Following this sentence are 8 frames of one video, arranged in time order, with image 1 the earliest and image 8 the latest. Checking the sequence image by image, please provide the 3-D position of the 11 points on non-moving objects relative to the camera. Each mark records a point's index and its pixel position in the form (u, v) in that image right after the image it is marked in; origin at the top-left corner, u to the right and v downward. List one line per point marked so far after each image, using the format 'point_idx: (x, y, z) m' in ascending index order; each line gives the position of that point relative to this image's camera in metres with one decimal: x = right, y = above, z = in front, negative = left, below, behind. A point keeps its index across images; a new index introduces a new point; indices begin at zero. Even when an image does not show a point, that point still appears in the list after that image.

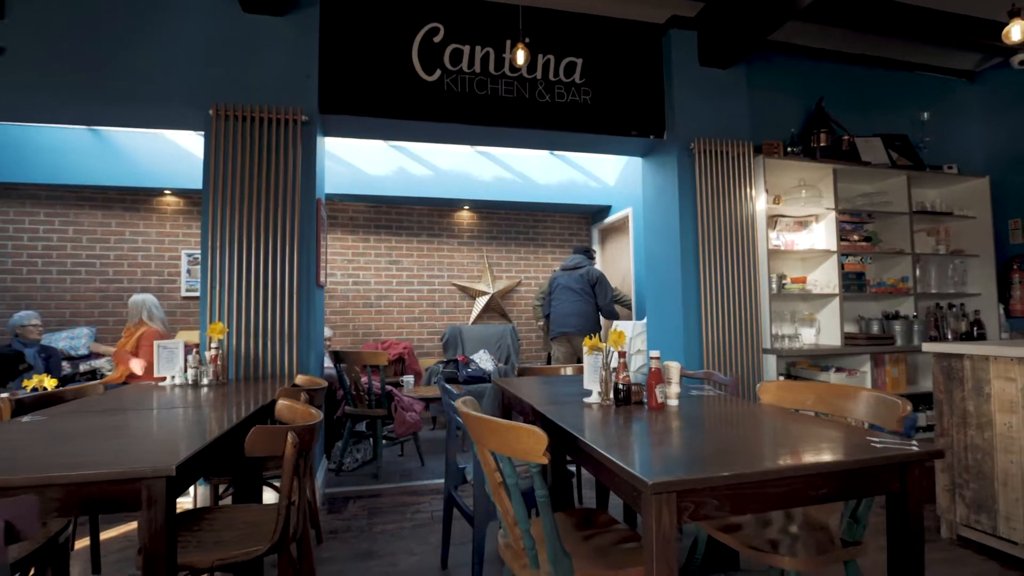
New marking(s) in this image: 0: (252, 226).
0: (-1.6, +0.4, +3.1) m
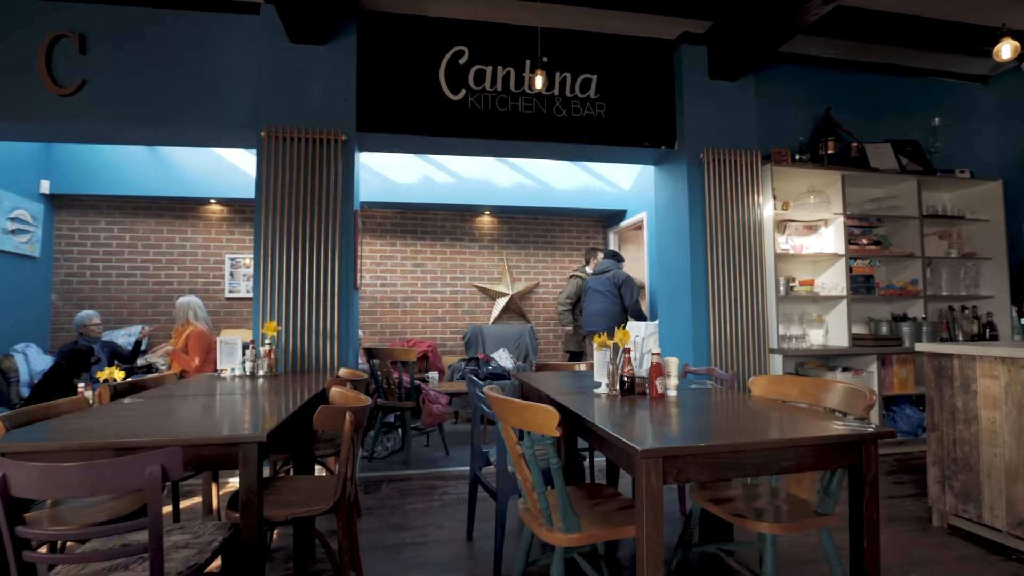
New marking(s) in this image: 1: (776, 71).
0: (-1.4, +0.4, +3.4) m
1: (+2.2, +1.8, +4.2) m
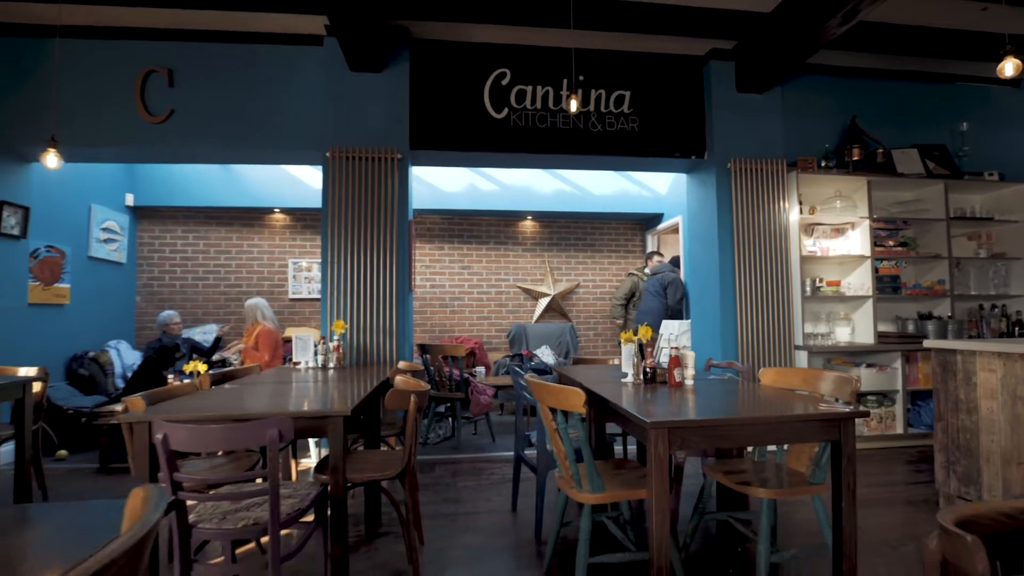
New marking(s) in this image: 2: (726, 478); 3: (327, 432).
0: (-1.2, +0.3, +3.8) m
1: (+2.5, +1.8, +4.4) m
2: (+0.9, -0.8, +2.1) m
3: (-0.7, -0.6, +2.0) m
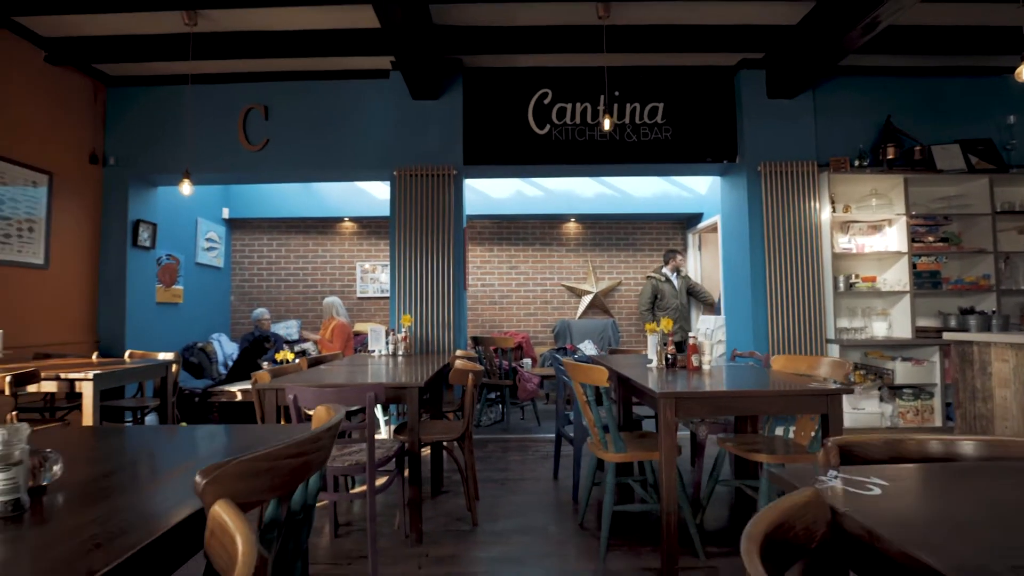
0: (-0.8, +0.3, +4.4) m
1: (+2.9, +1.8, +4.5) m
2: (+1.1, -0.8, +2.5) m
3: (-0.5, -0.6, +2.5) m
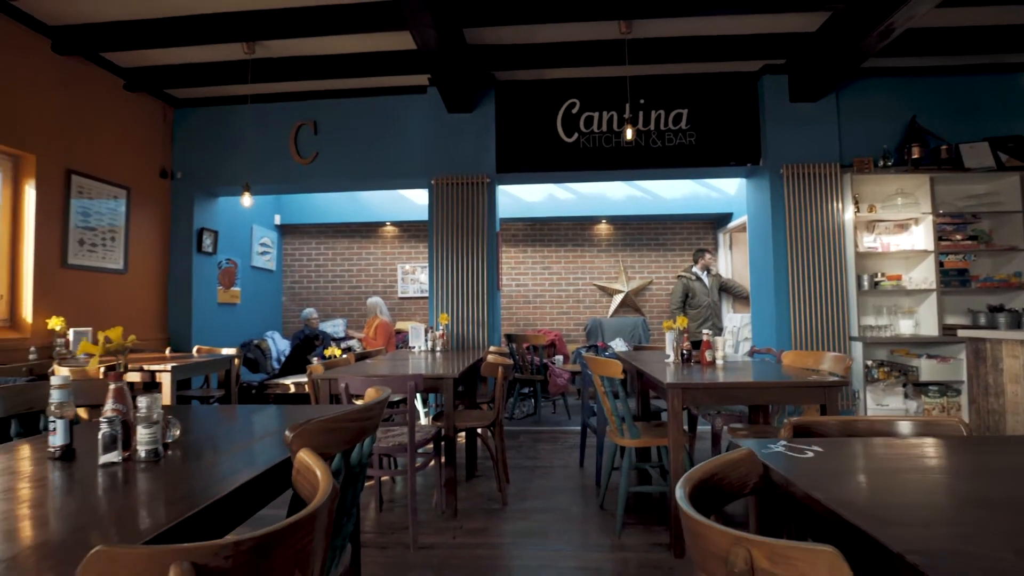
0: (-0.5, +0.3, +4.7) m
1: (+3.2, +1.9, +4.6) m
2: (+1.2, -0.8, +2.7) m
3: (-0.4, -0.6, +2.8) m
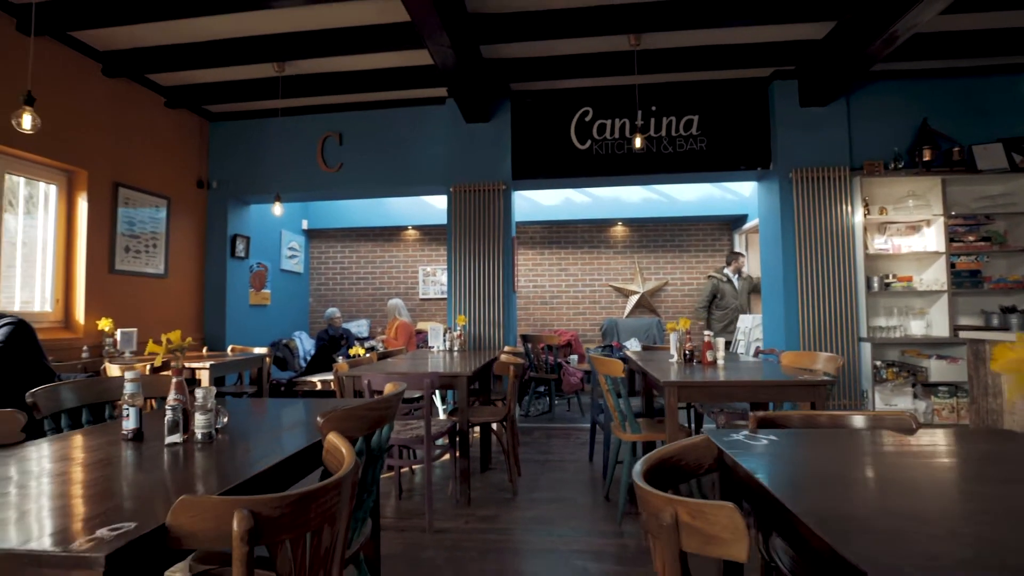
0: (-0.4, +0.3, +4.9) m
1: (+3.3, +1.8, +4.6) m
2: (+1.3, -0.8, +2.8) m
3: (-0.3, -0.6, +3.0) m
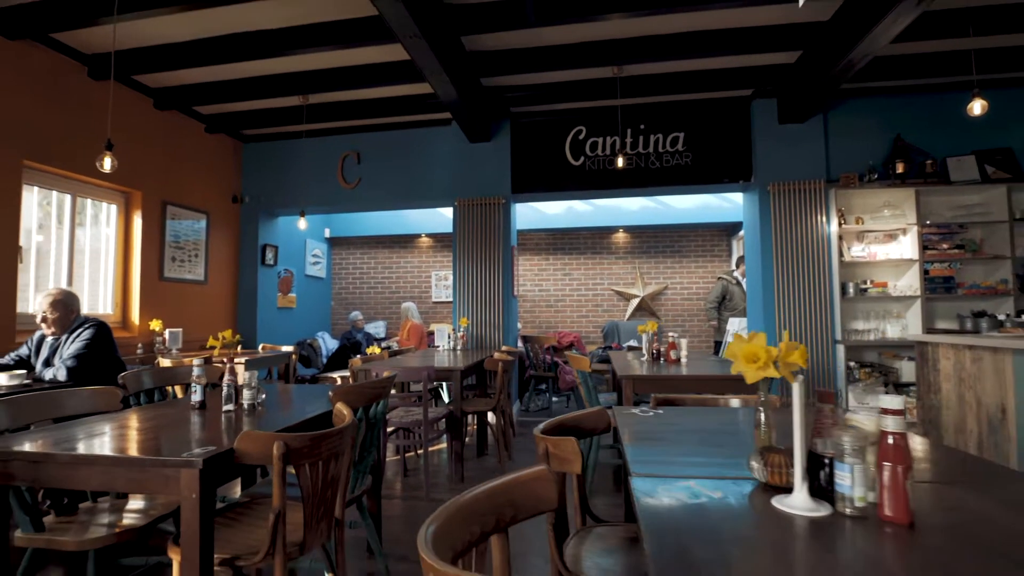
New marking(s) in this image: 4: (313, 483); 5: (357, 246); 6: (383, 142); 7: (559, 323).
0: (-0.4, +0.3, +5.4) m
1: (+3.3, +1.8, +4.9) m
2: (+1.2, -0.8, +3.2) m
3: (-0.4, -0.6, +3.5) m
4: (-0.6, -0.6, +1.4) m
5: (-2.5, +0.7, +8.2) m
6: (-1.5, +1.7, +5.8) m
7: (+0.7, -0.5, +7.6) m
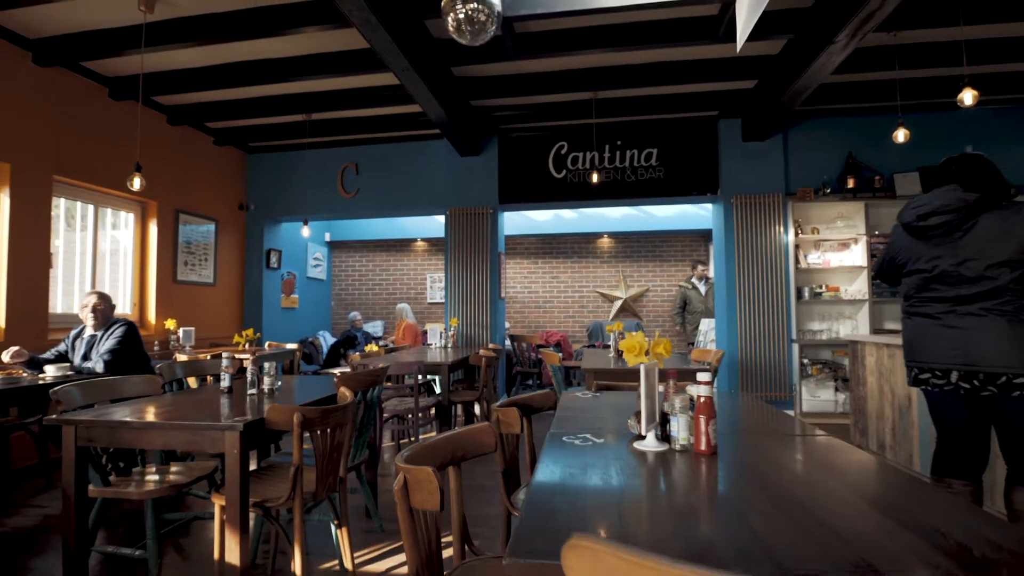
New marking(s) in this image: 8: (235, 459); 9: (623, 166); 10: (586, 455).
0: (-0.5, +0.2, +5.8) m
1: (+3.1, +1.7, +5.4) m
2: (+1.0, -0.9, +3.6) m
3: (-0.6, -0.7, +4.0) m
4: (-0.7, -0.6, +1.9) m
5: (-2.7, +0.7, +8.6) m
6: (-1.6, +1.6, +6.2) m
7: (+0.5, -0.6, +8.1) m
8: (-1.0, -0.6, +1.8) m
9: (+1.2, +1.4, +5.6) m
10: (+0.2, -0.4, +1.4) m
